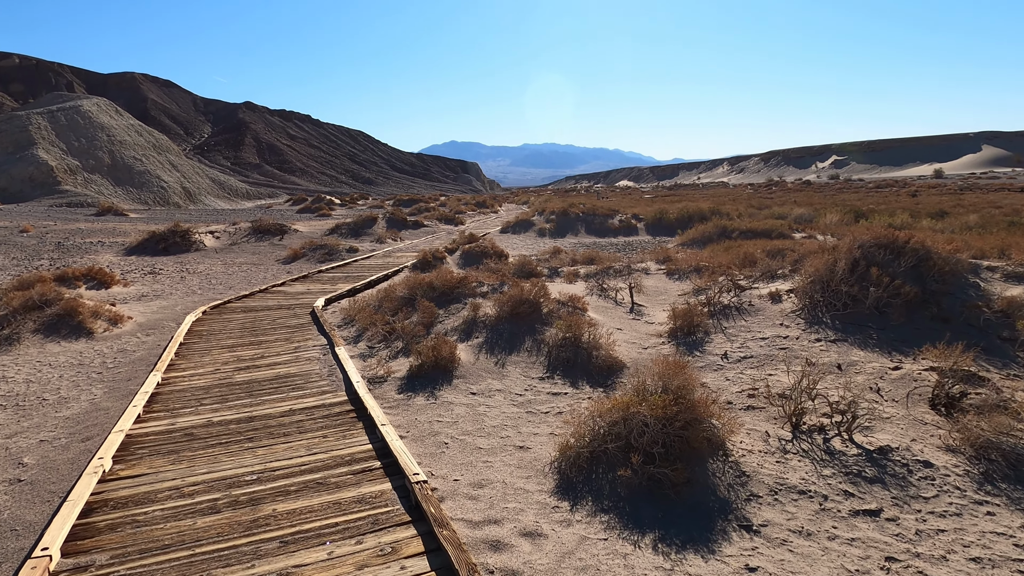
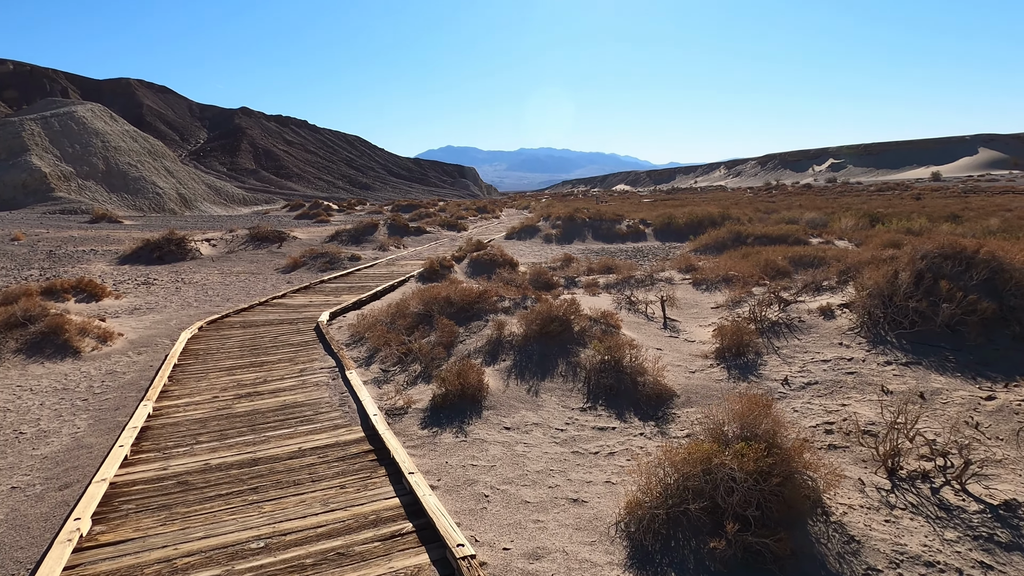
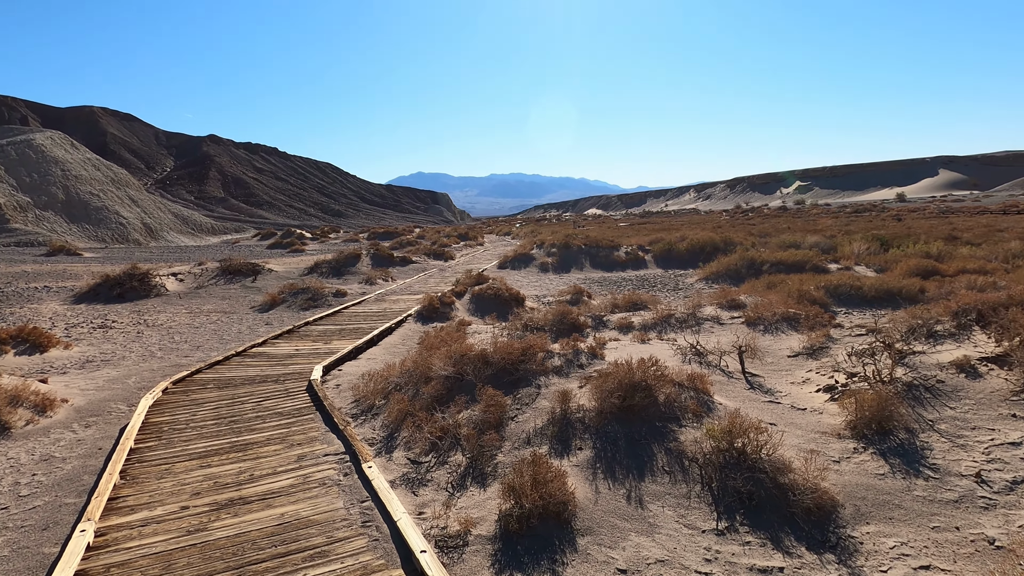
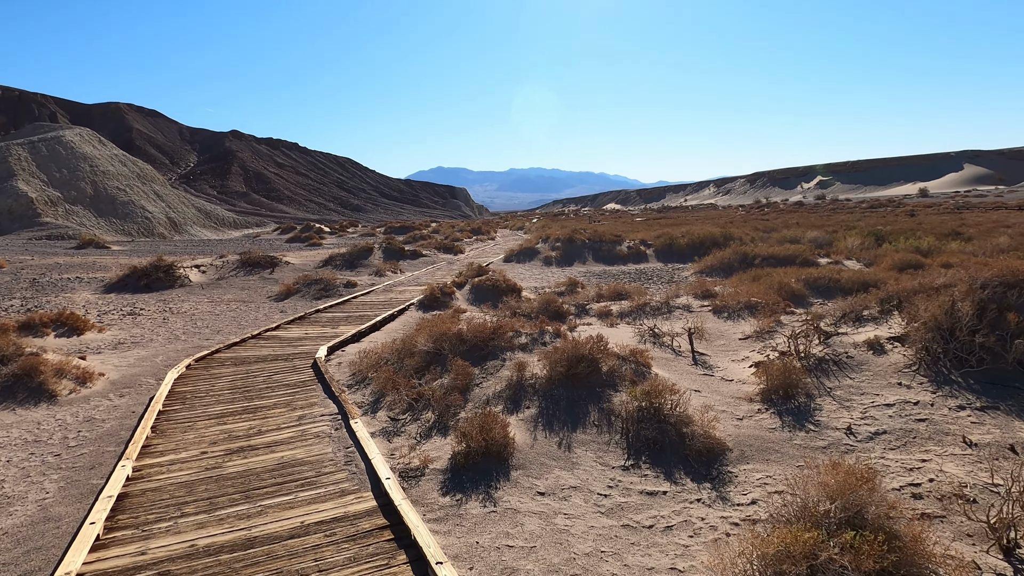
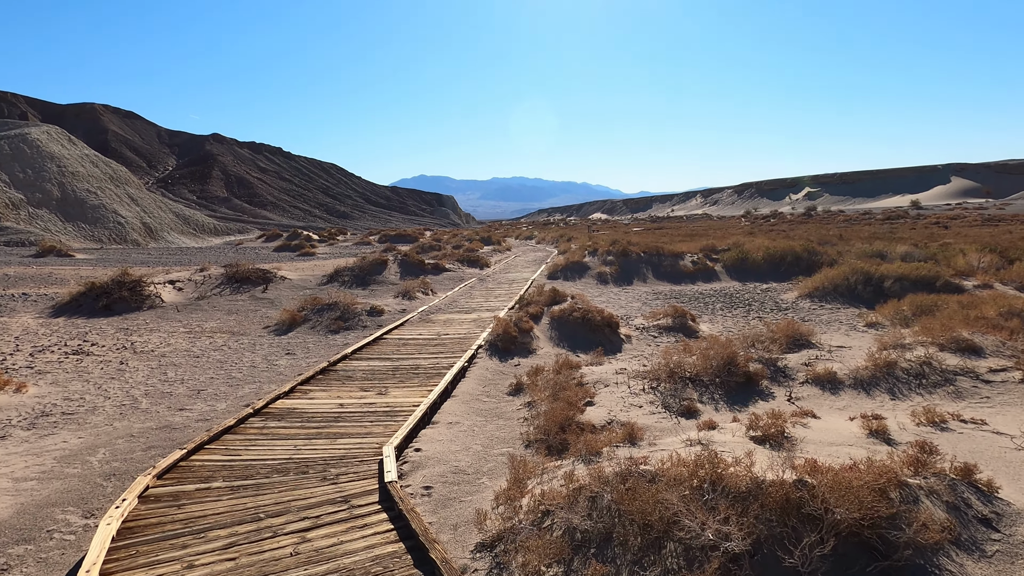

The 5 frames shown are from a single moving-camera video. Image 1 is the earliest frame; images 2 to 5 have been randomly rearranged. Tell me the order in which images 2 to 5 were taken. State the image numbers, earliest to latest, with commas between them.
2, 4, 3, 5
